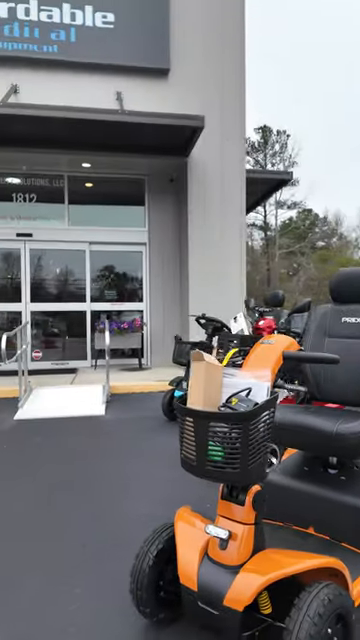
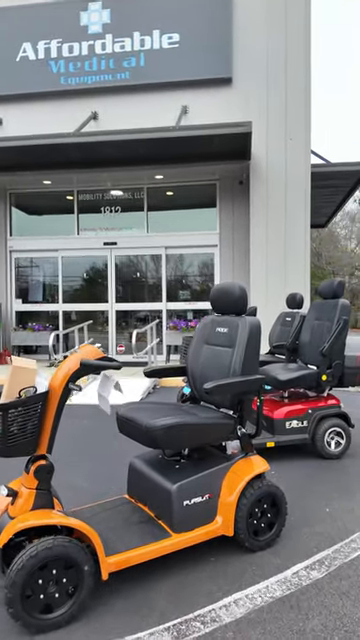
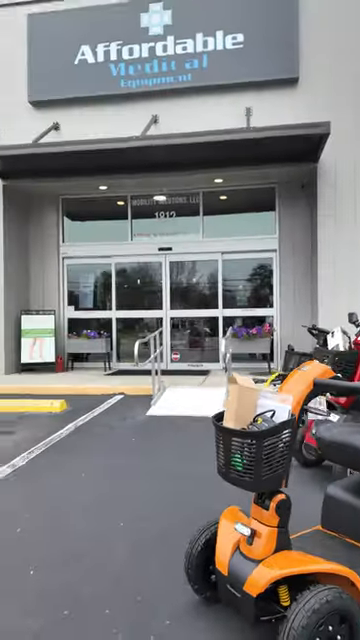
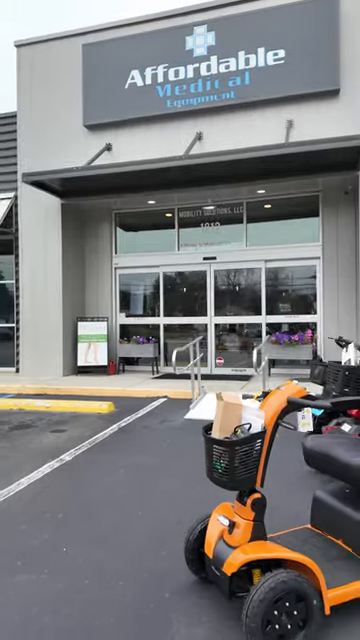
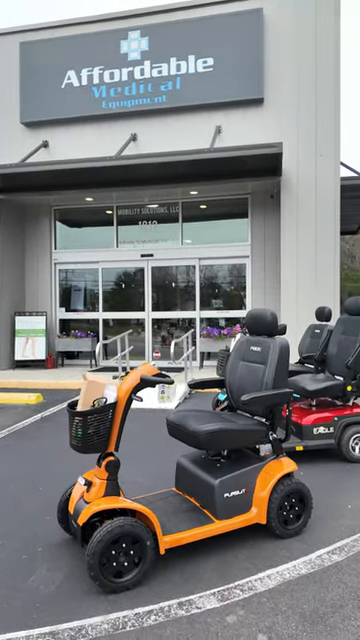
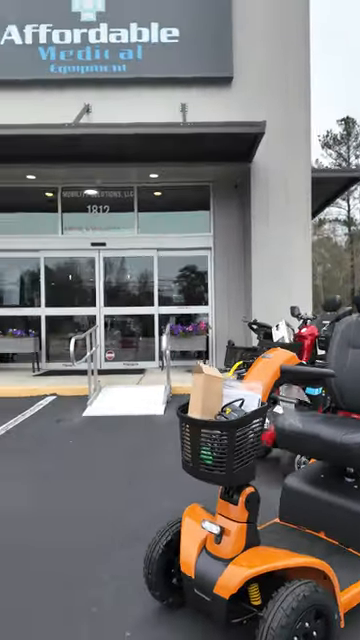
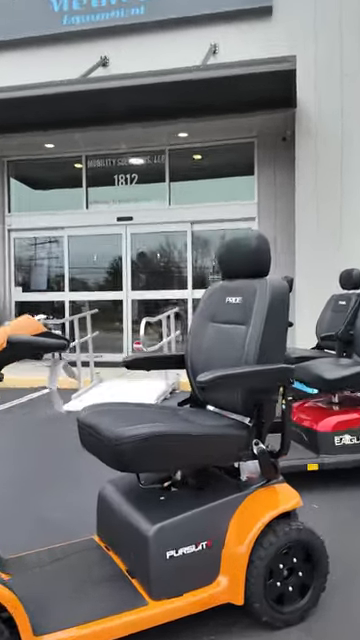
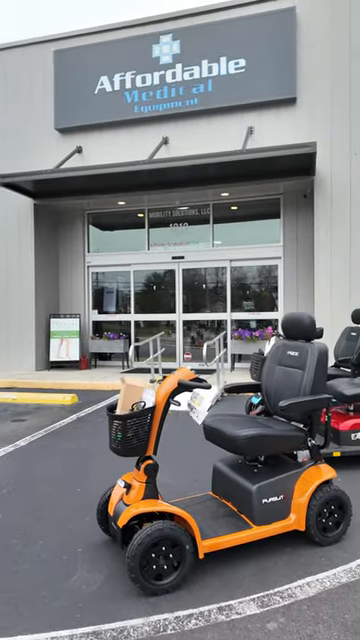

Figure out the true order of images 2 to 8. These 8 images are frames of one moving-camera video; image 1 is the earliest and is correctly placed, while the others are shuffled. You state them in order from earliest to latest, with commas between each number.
6, 3, 4, 8, 5, 2, 7
